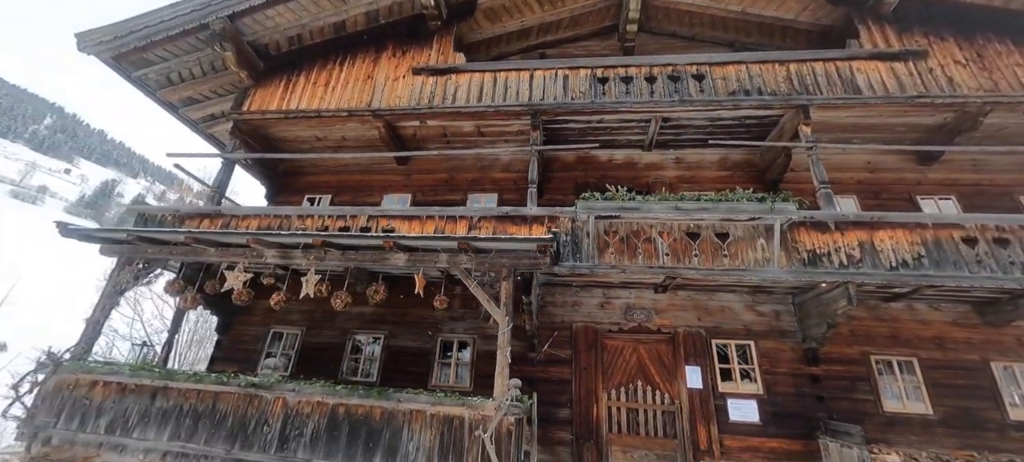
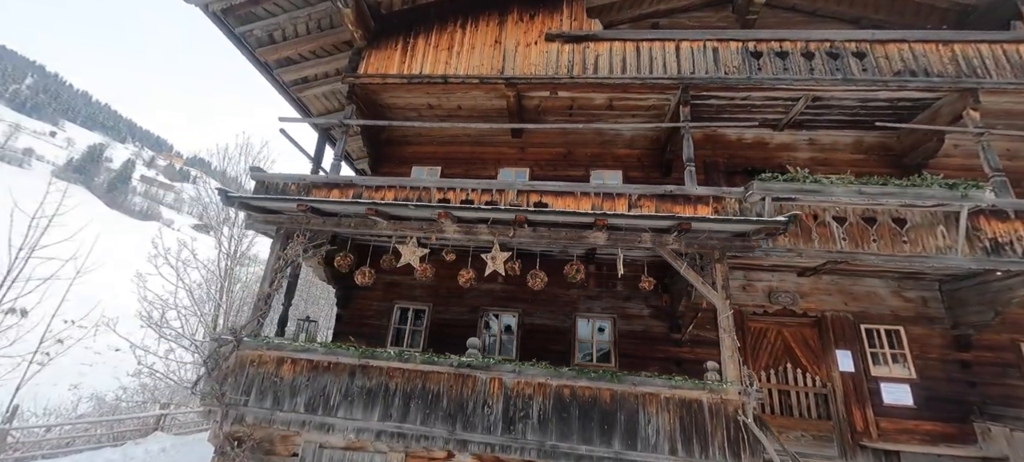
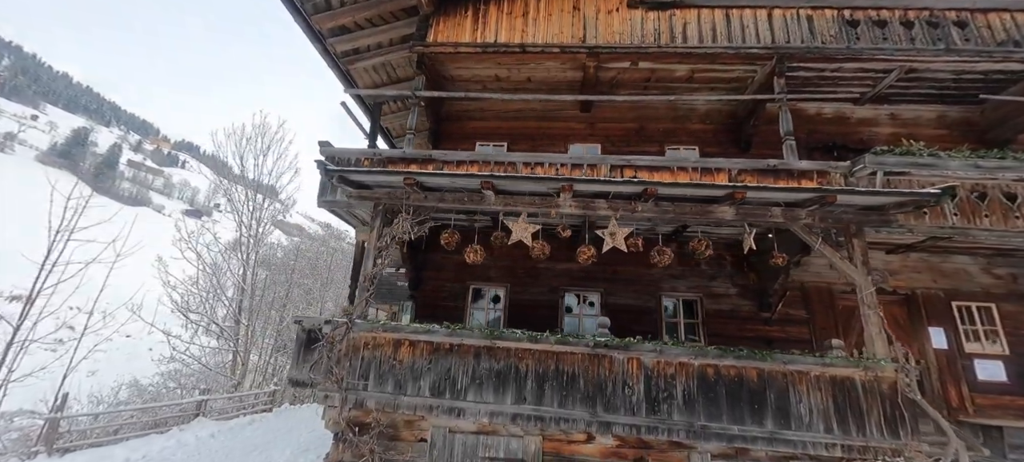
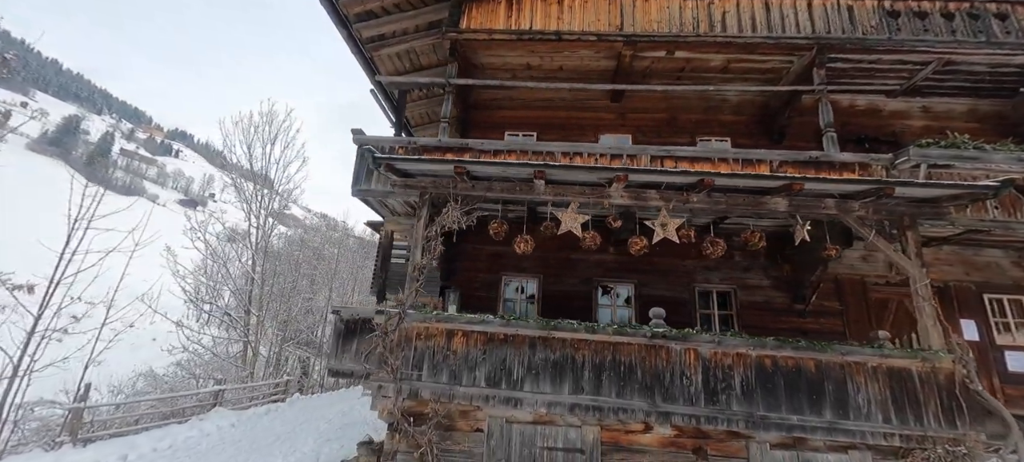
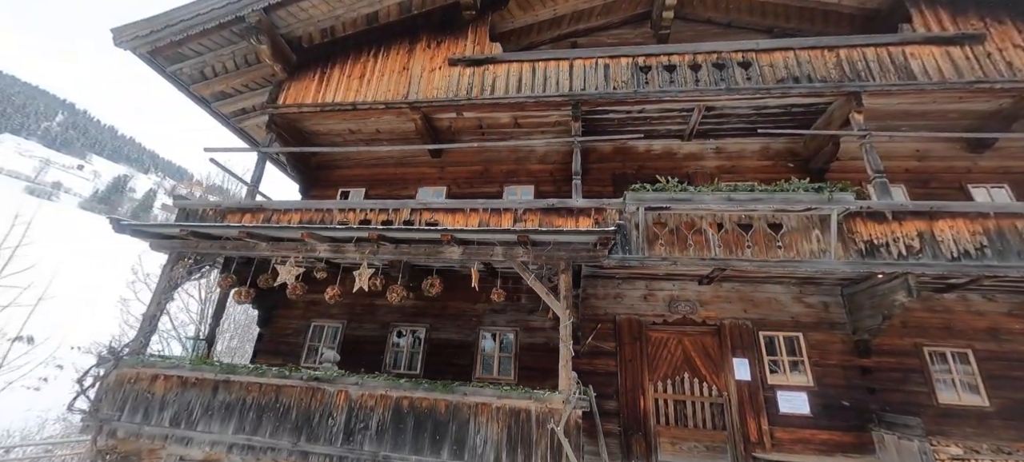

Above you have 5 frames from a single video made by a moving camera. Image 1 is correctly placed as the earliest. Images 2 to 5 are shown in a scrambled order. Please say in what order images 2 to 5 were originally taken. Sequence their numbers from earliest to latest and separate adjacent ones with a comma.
5, 2, 3, 4
